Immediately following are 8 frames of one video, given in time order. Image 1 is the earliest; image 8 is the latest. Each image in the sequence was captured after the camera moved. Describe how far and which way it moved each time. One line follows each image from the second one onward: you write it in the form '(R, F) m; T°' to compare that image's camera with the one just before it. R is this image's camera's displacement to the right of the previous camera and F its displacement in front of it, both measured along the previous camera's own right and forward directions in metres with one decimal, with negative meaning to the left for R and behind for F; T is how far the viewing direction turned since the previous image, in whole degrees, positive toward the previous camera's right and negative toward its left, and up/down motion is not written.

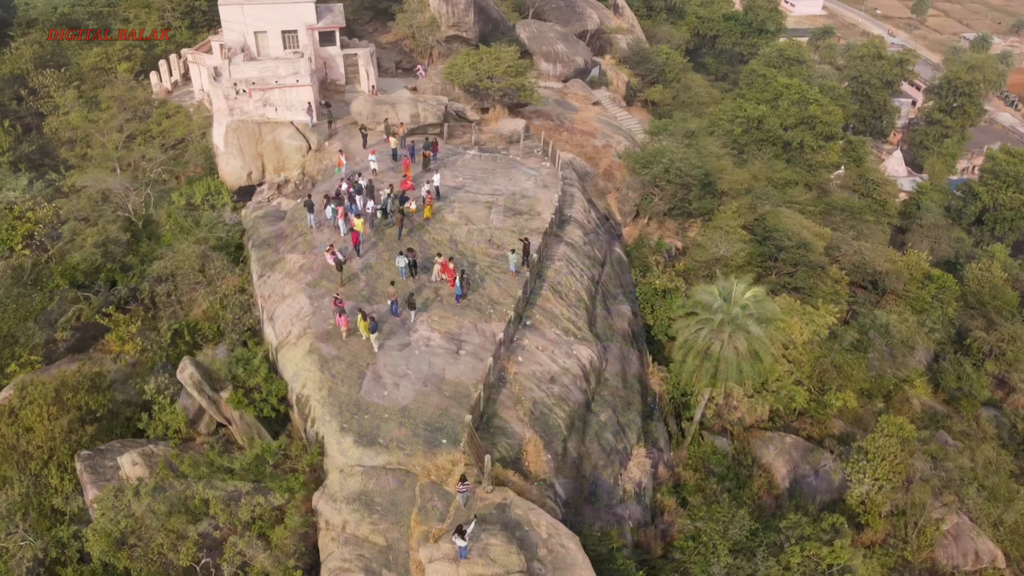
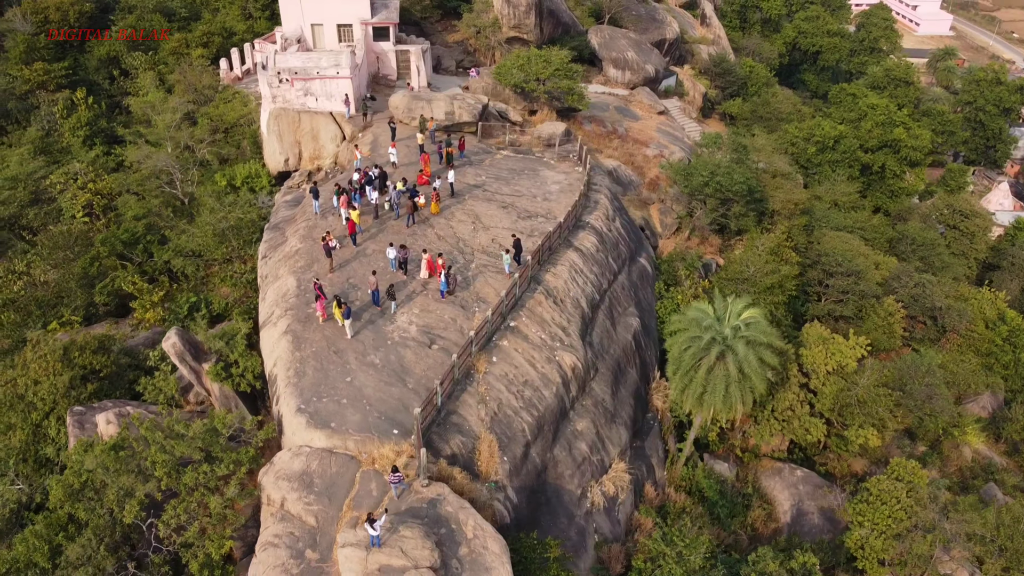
(+2.8, +0.2) m; -7°
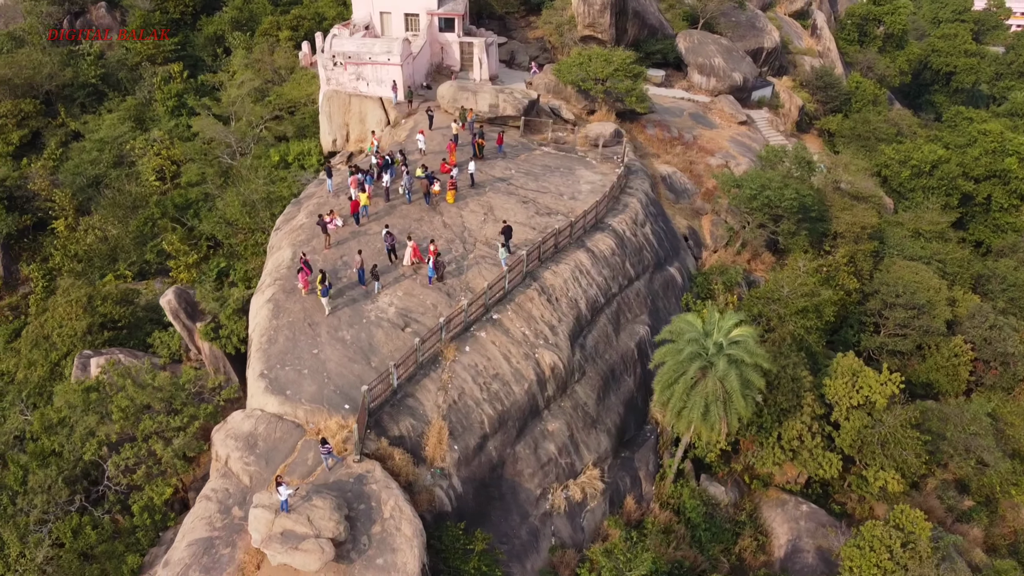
(+3.2, +0.3) m; -9°
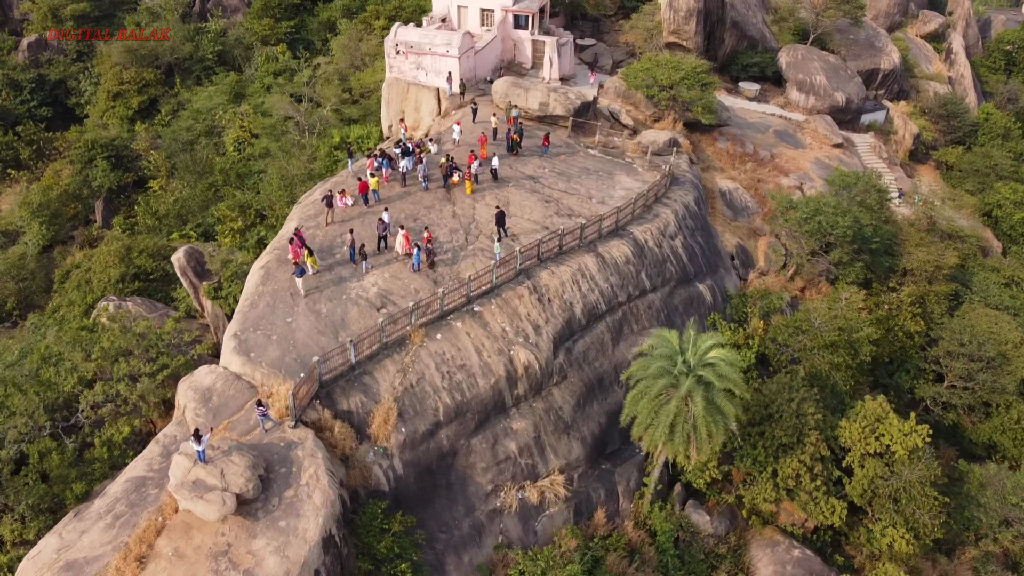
(+3.7, +0.4) m; -10°
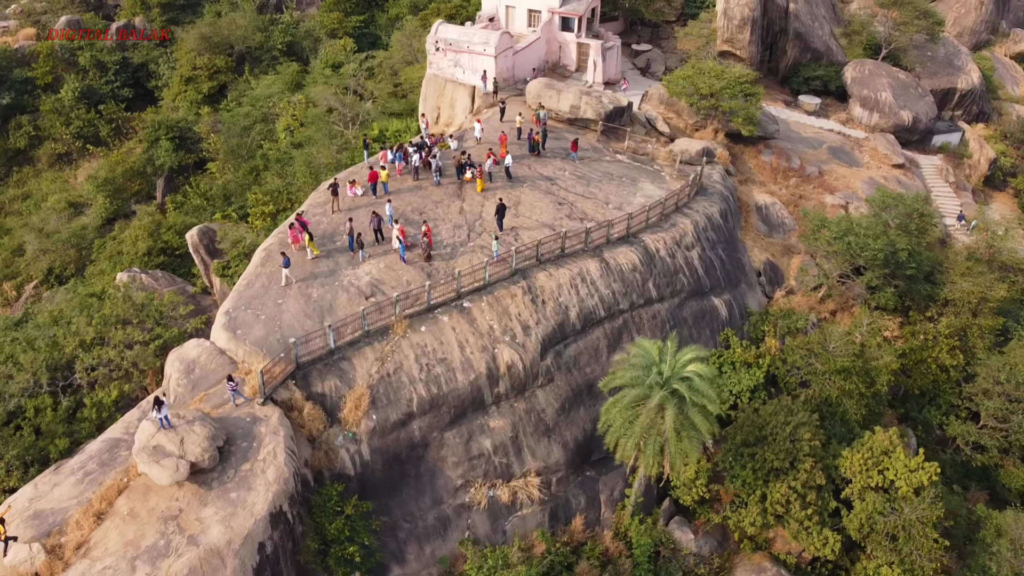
(+2.3, +0.1) m; -6°
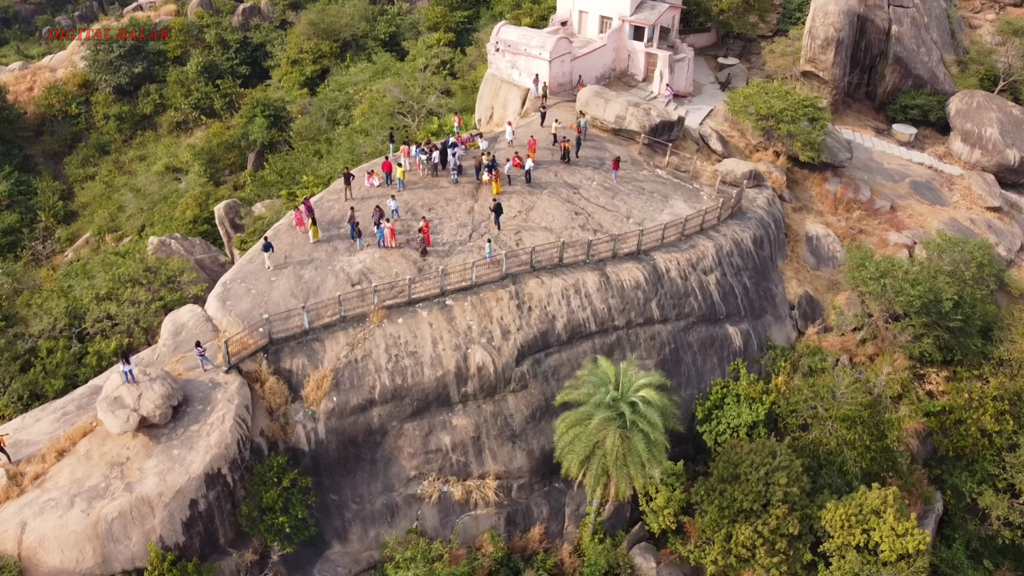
(+3.6, +0.1) m; -9°
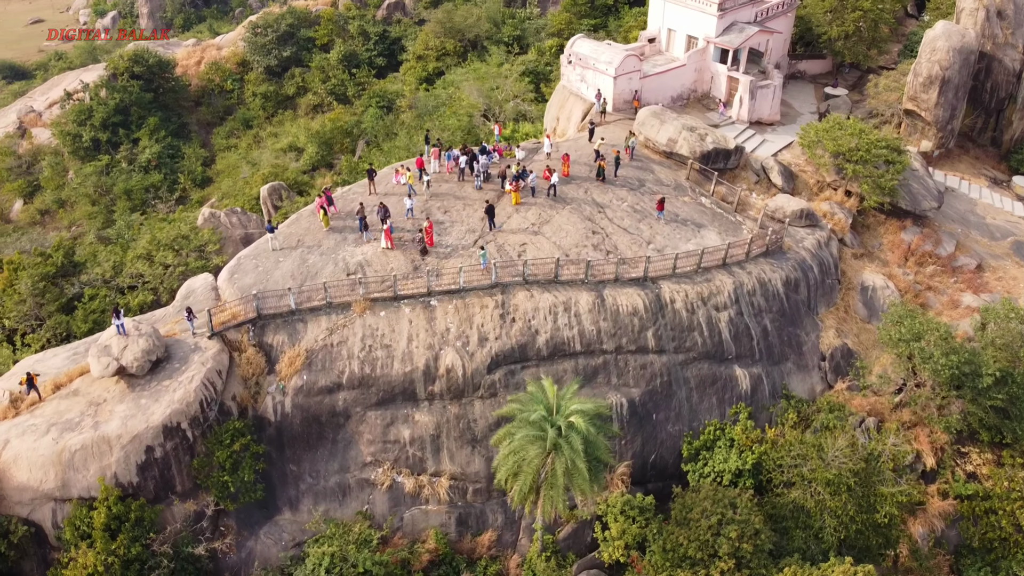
(+4.6, +0.1) m; -12°
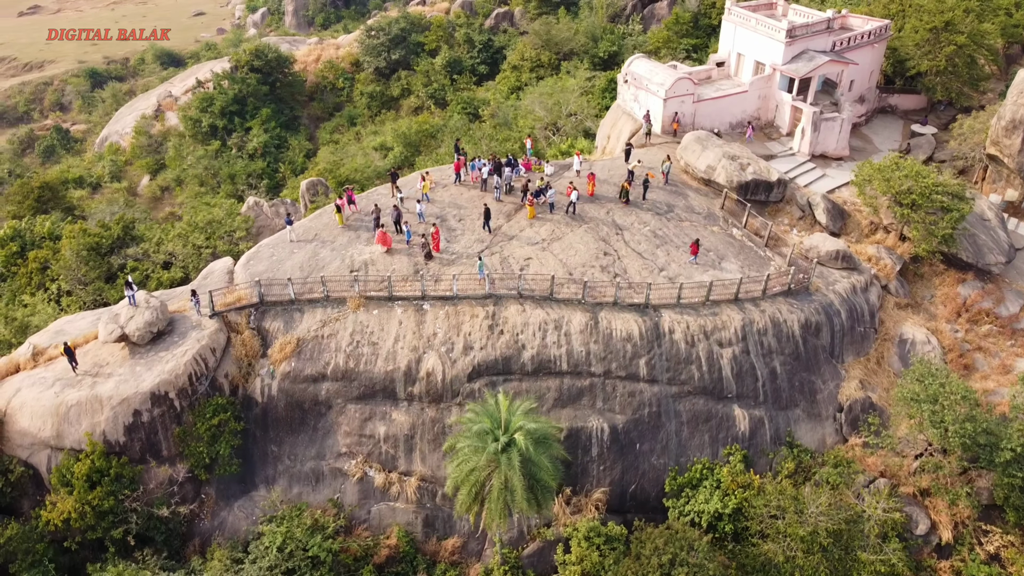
(+3.6, +0.1) m; -9°
